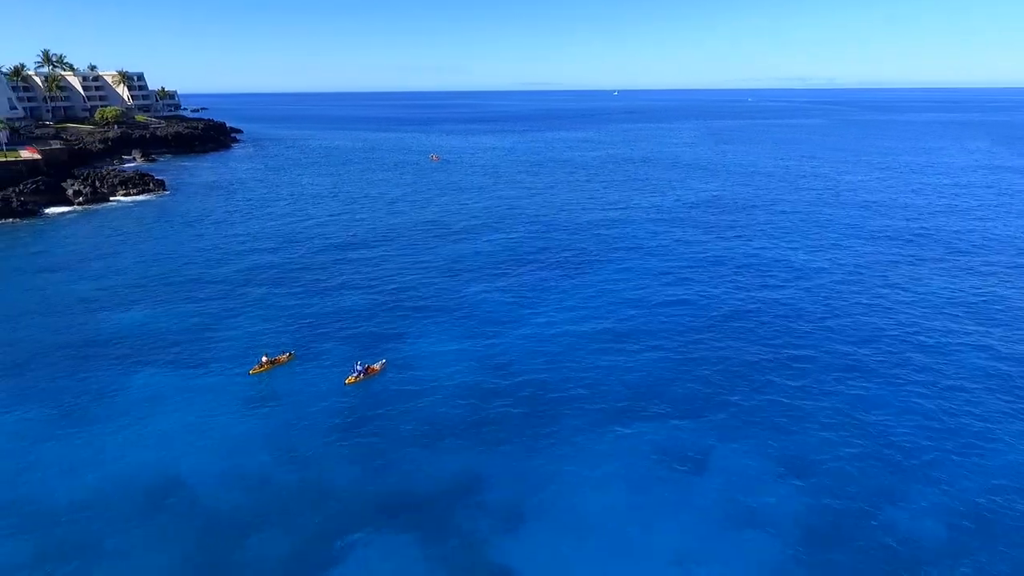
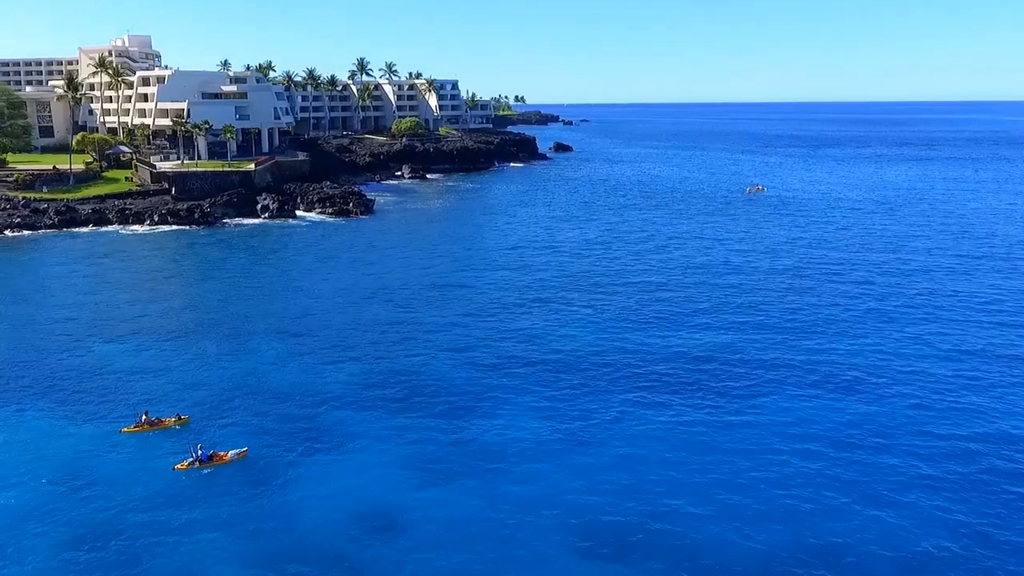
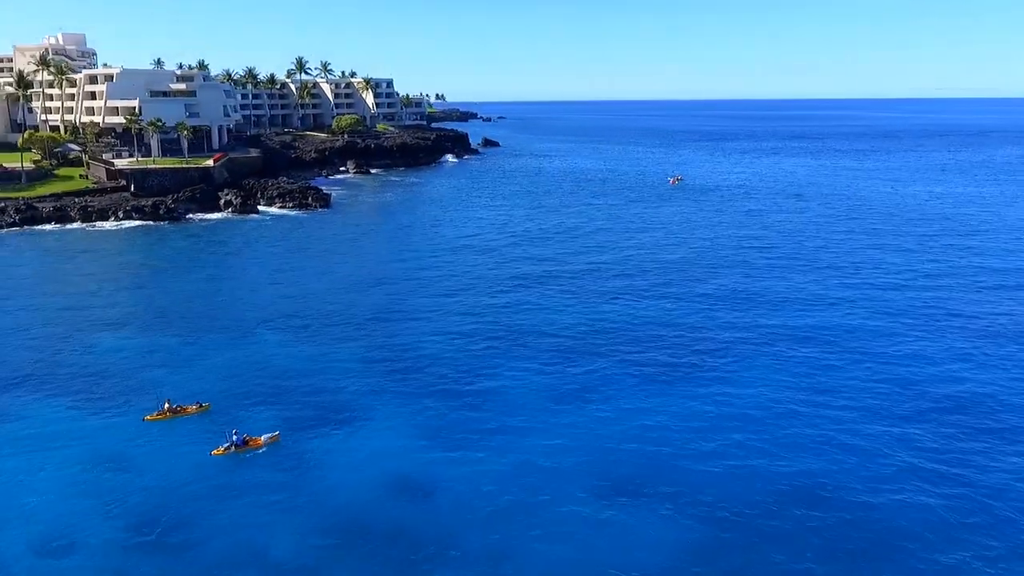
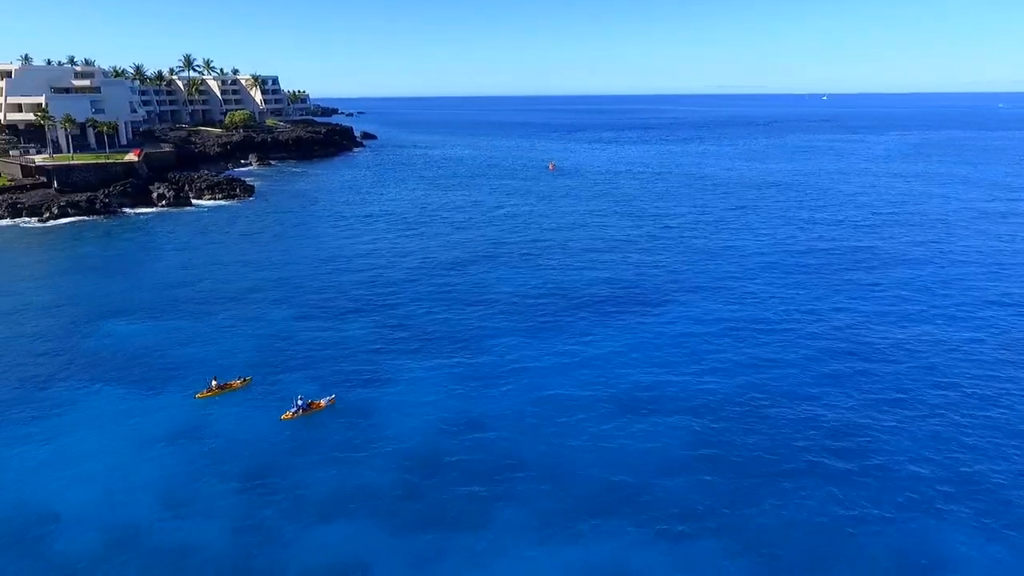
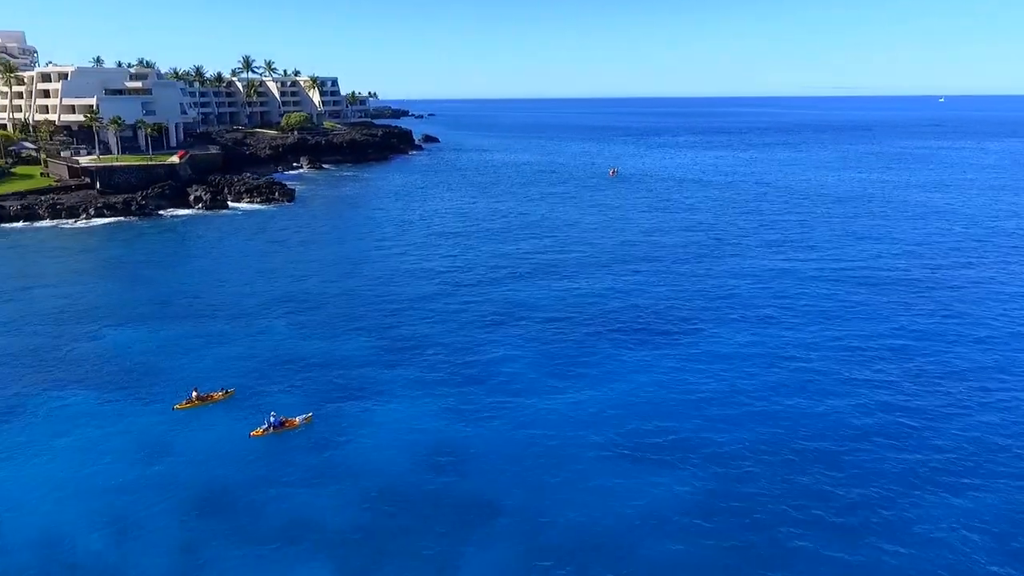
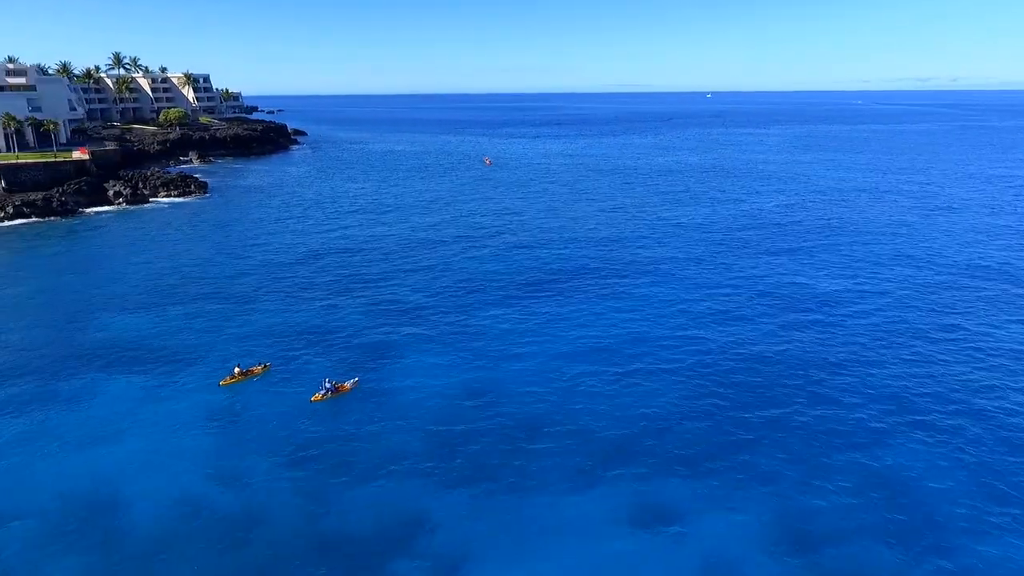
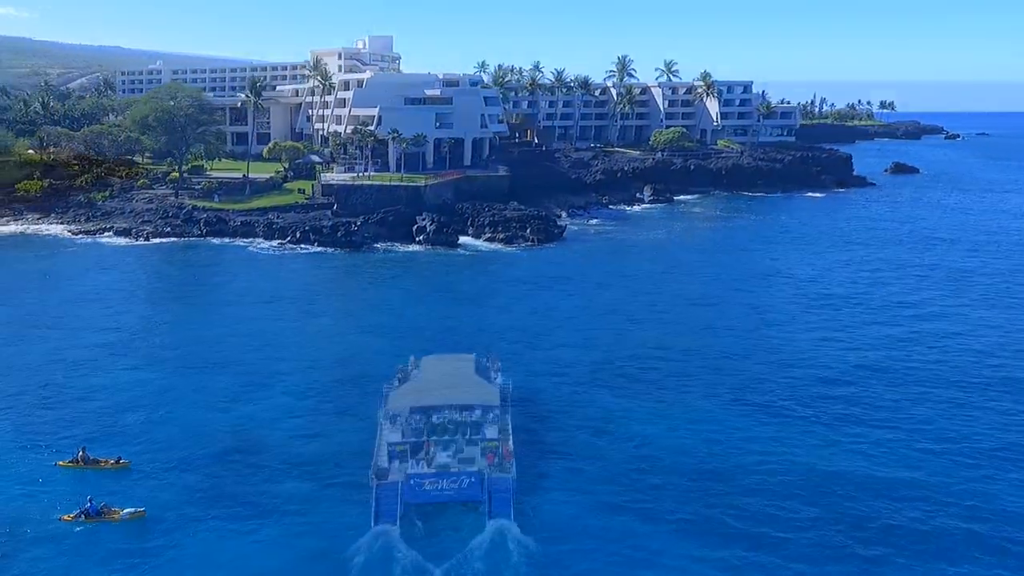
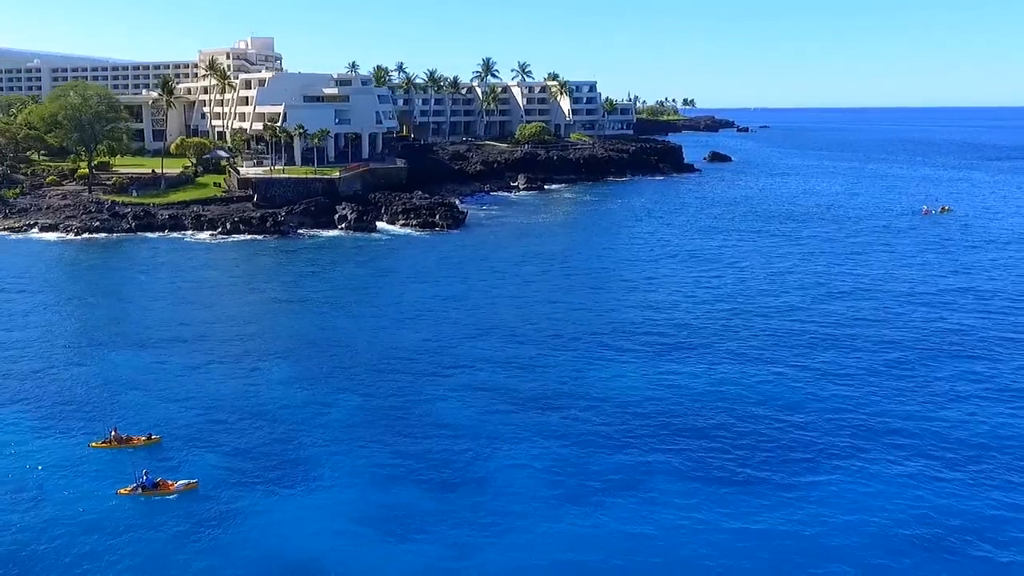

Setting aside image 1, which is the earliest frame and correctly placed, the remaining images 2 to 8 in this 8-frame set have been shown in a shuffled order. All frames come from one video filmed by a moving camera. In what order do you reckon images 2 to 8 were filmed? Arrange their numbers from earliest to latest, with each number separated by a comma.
6, 4, 5, 3, 2, 8, 7
